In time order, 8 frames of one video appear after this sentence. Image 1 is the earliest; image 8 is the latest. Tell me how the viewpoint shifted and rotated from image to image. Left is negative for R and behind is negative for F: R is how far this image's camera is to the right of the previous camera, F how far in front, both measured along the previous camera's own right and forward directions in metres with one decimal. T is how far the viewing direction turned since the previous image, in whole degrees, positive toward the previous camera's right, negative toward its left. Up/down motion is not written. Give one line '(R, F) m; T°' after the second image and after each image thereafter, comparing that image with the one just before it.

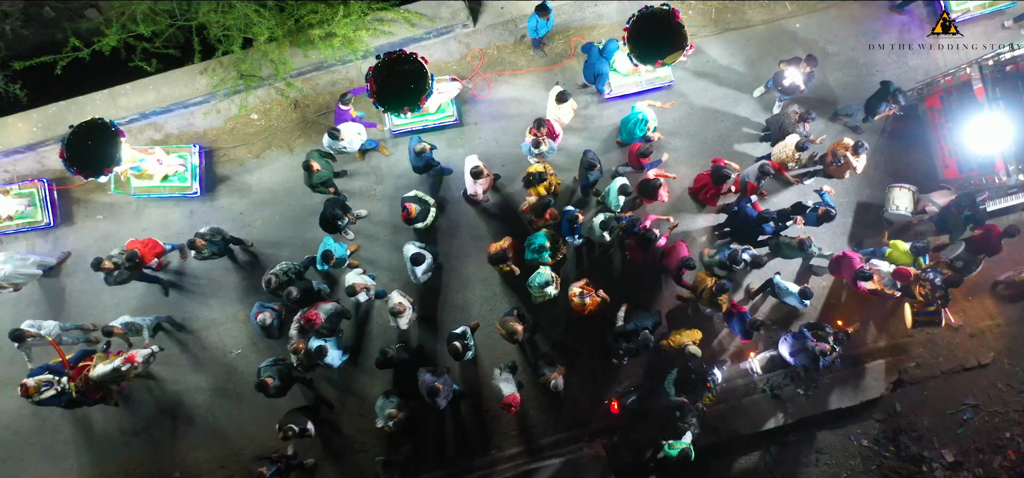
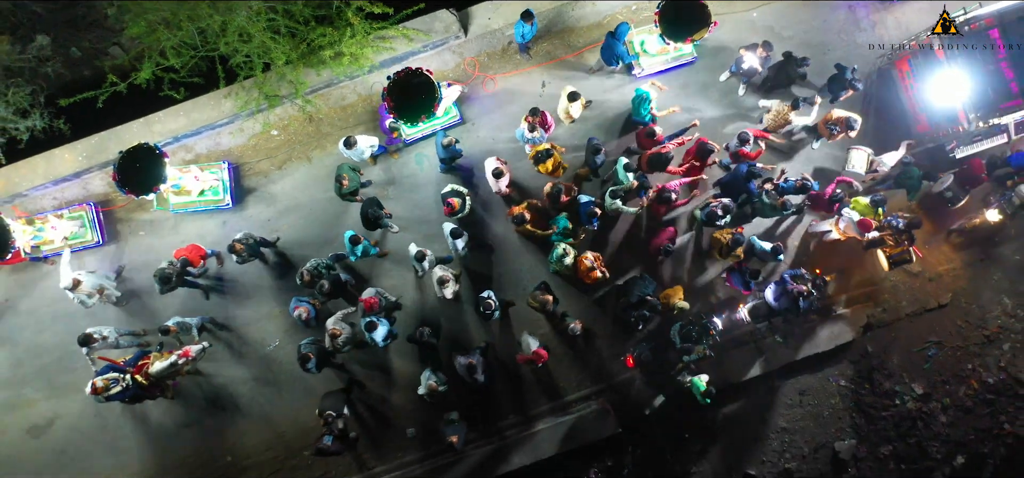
(0.0, -0.9) m; 0°
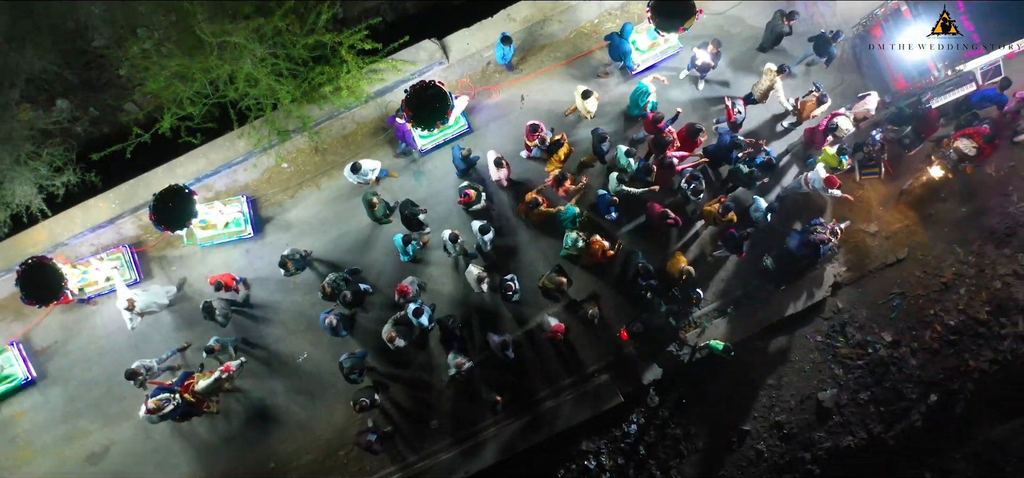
(0.0, -0.9) m; 0°
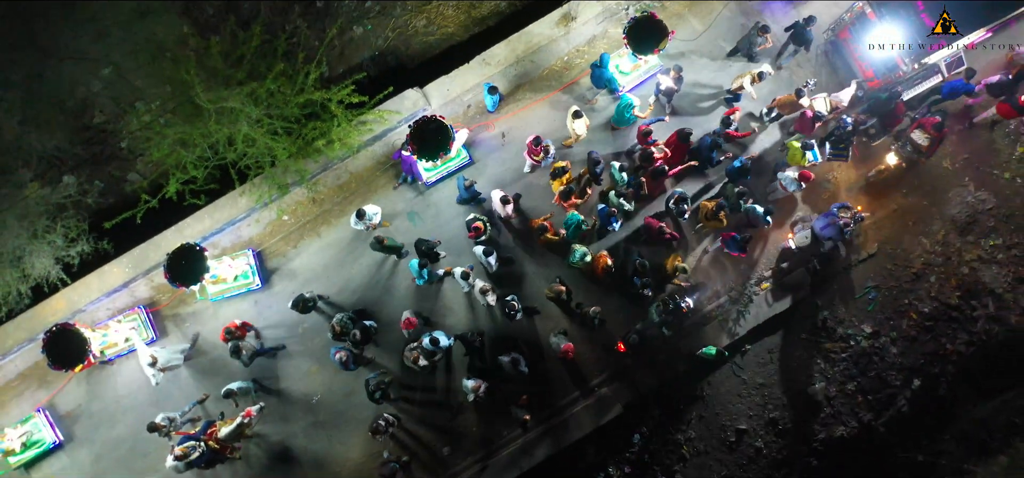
(0.0, -0.6) m; +1°
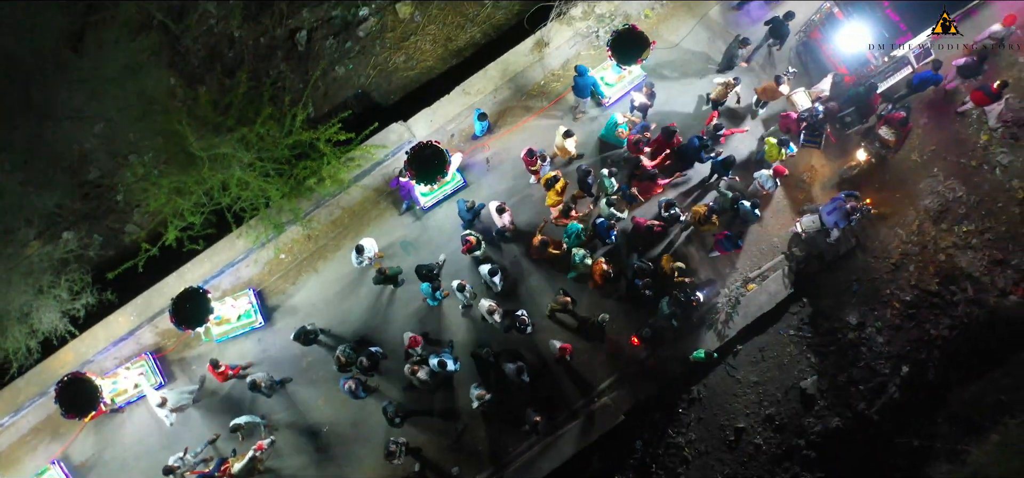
(0.0, -0.3) m; +1°
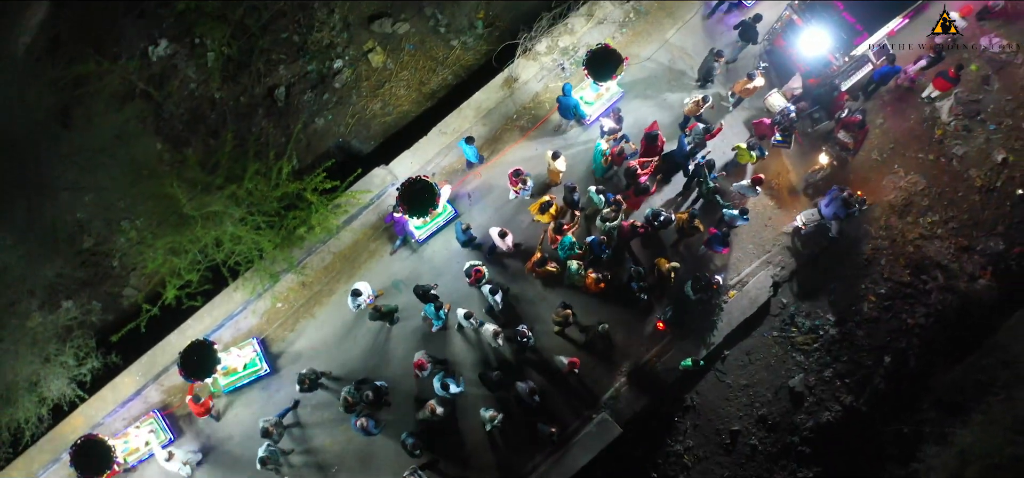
(0.0, -0.4) m; +1°
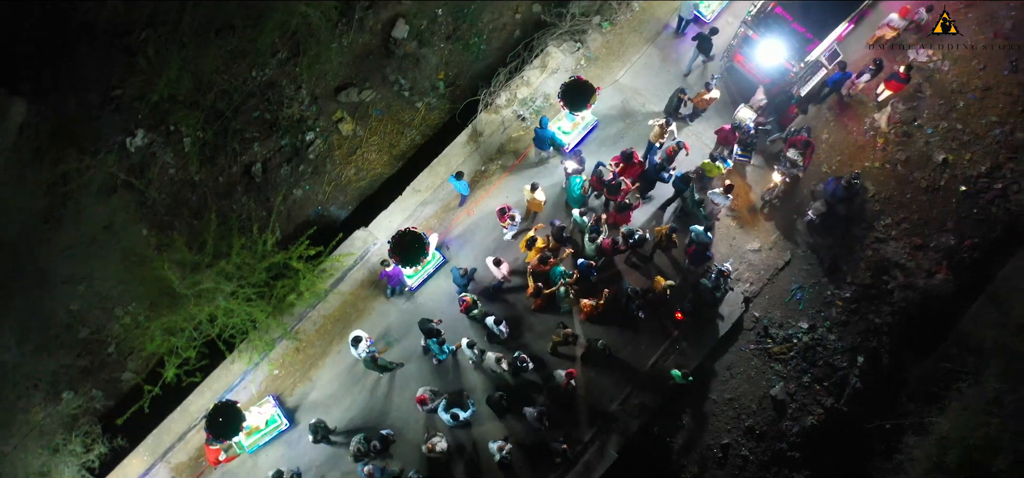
(0.0, -0.5) m; +1°
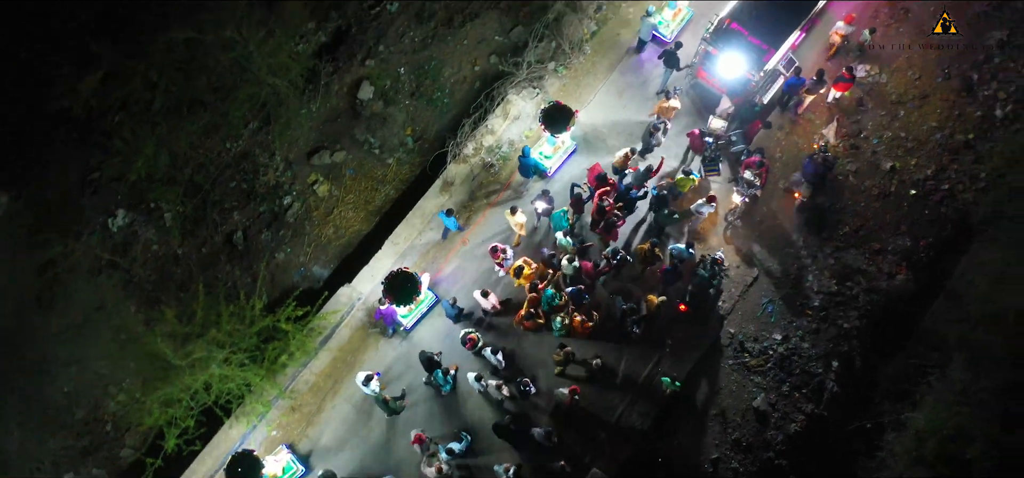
(0.0, -0.5) m; +2°
